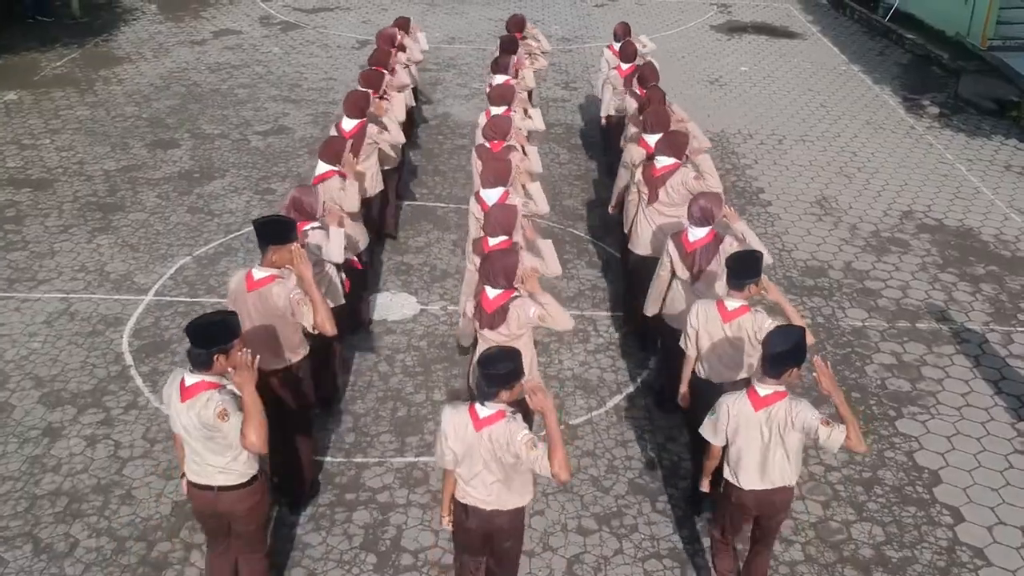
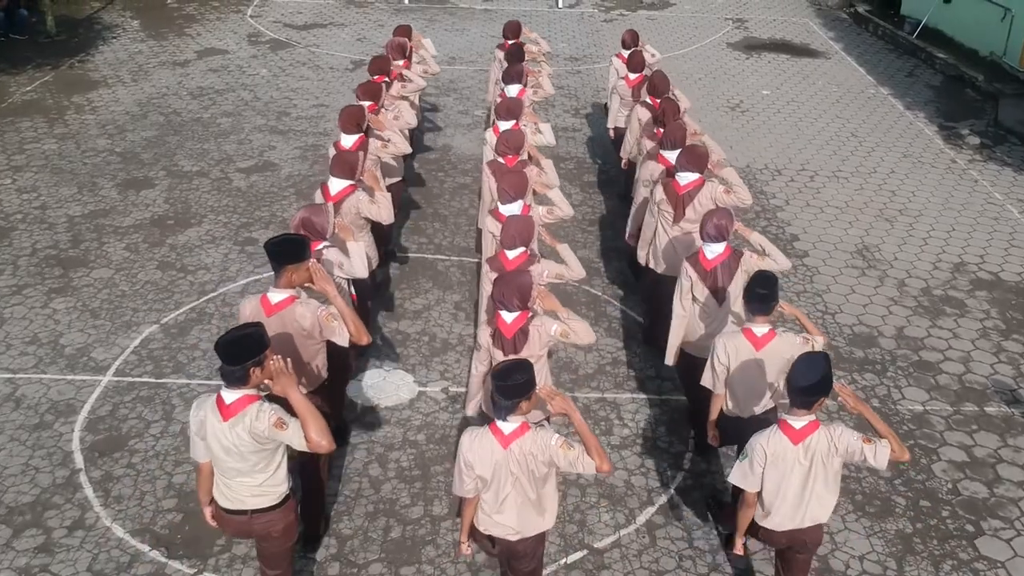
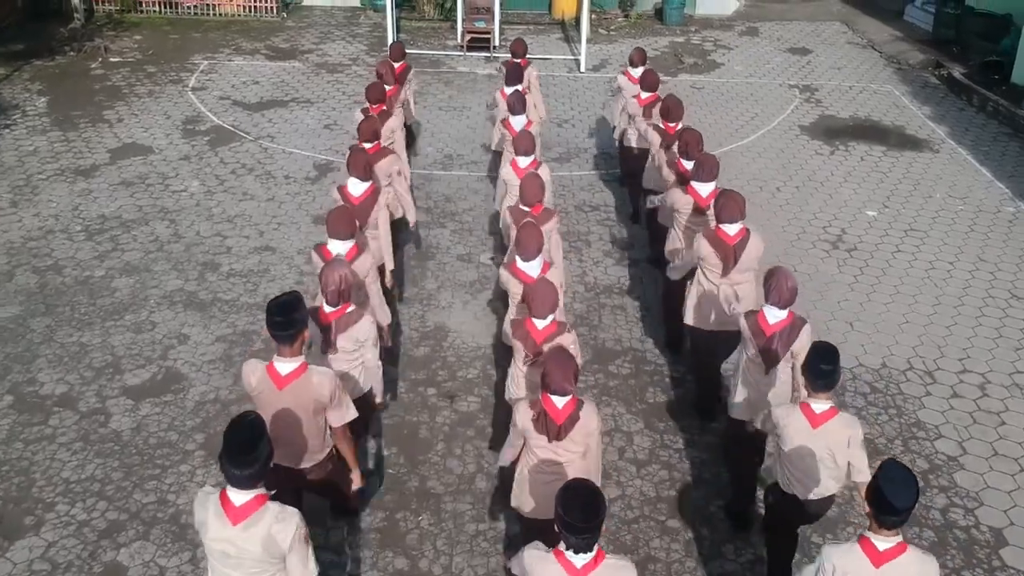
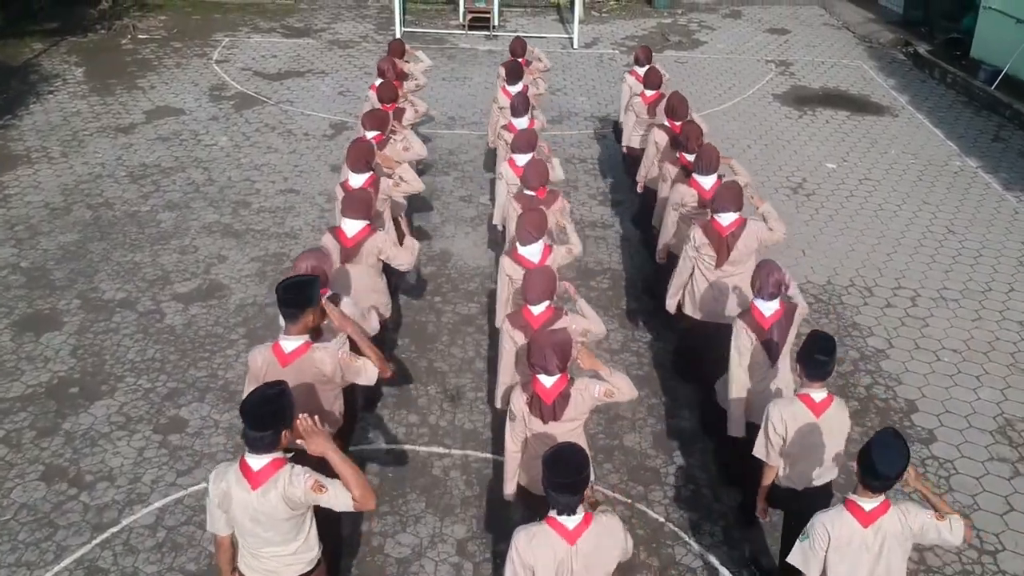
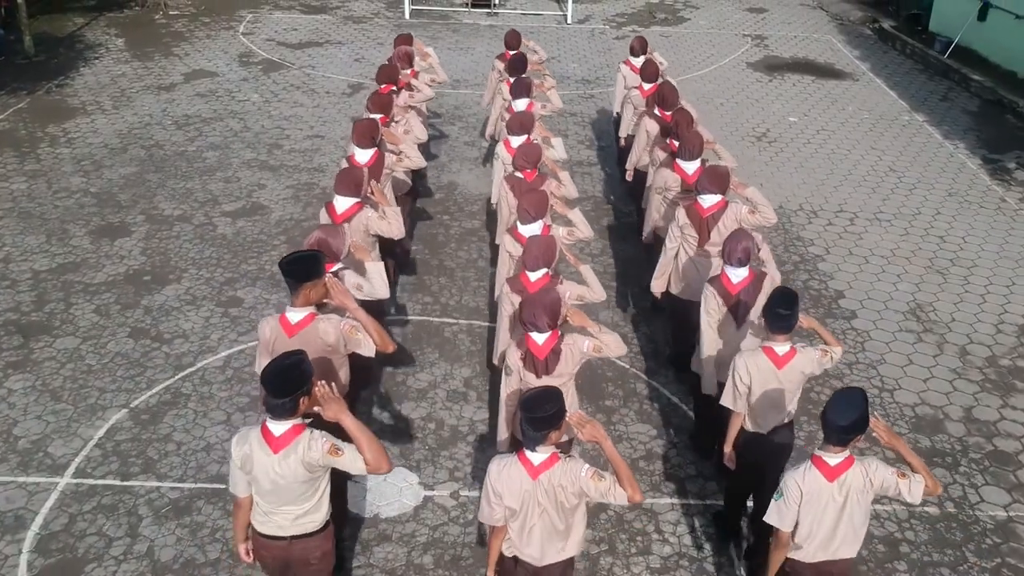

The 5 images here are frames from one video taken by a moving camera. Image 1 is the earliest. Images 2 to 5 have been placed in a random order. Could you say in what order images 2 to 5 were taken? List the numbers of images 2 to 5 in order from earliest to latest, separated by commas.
2, 5, 4, 3
